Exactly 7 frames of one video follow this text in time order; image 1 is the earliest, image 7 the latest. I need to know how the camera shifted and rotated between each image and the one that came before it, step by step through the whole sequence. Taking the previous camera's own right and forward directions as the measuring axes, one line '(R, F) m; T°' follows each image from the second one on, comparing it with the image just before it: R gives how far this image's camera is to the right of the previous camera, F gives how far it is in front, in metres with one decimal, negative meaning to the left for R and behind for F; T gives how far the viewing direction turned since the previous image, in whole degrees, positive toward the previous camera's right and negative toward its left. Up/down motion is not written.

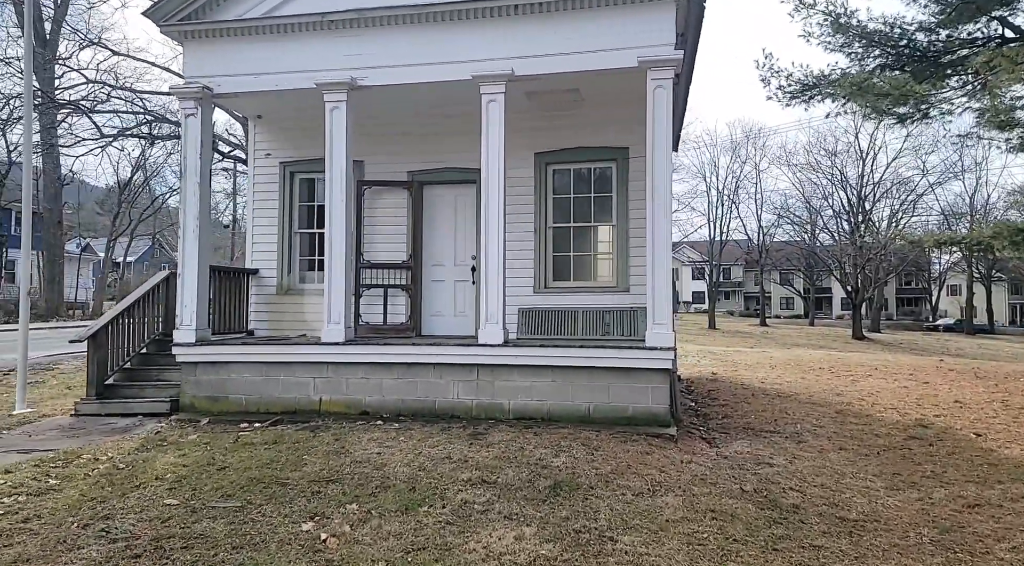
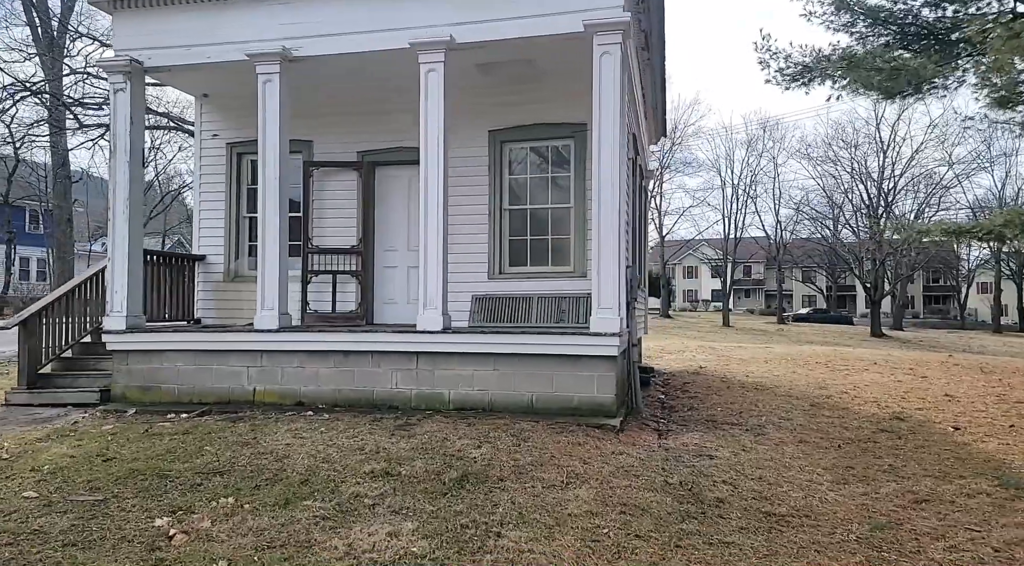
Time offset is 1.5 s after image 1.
(+0.7, +0.4) m; -2°
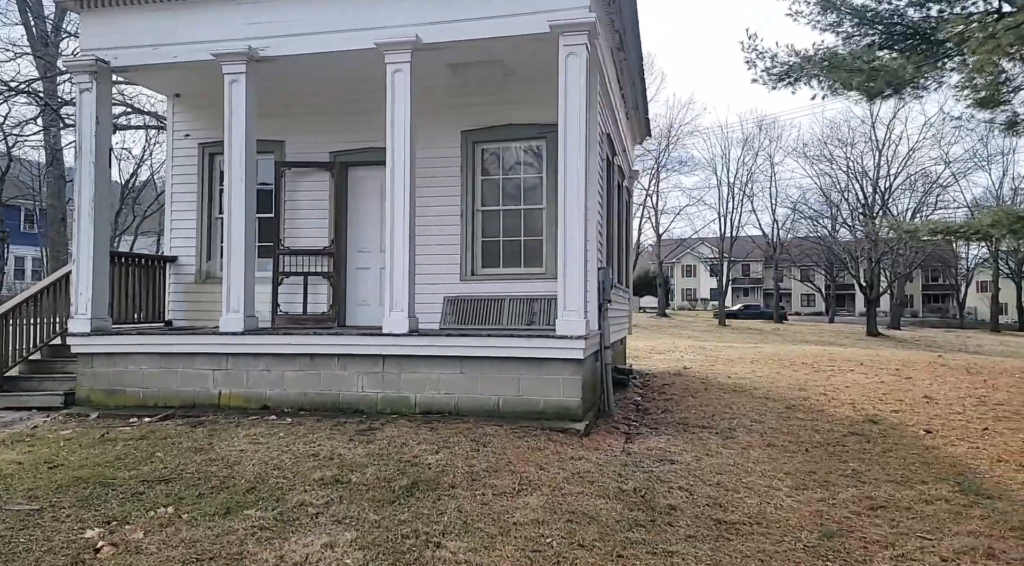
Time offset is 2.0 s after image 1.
(+0.3, +0.1) m; 0°
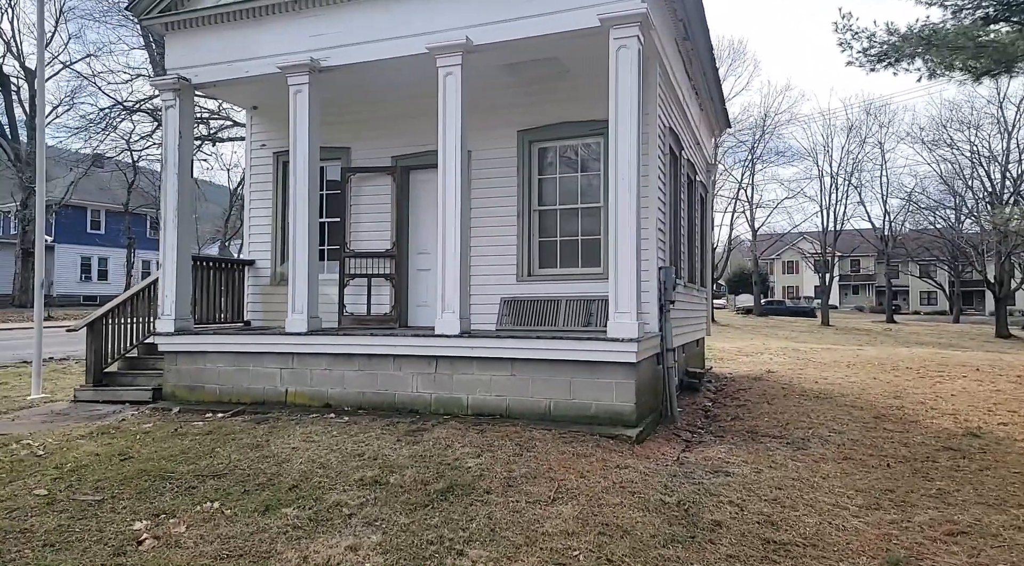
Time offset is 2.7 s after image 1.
(+0.4, +0.1) m; -8°
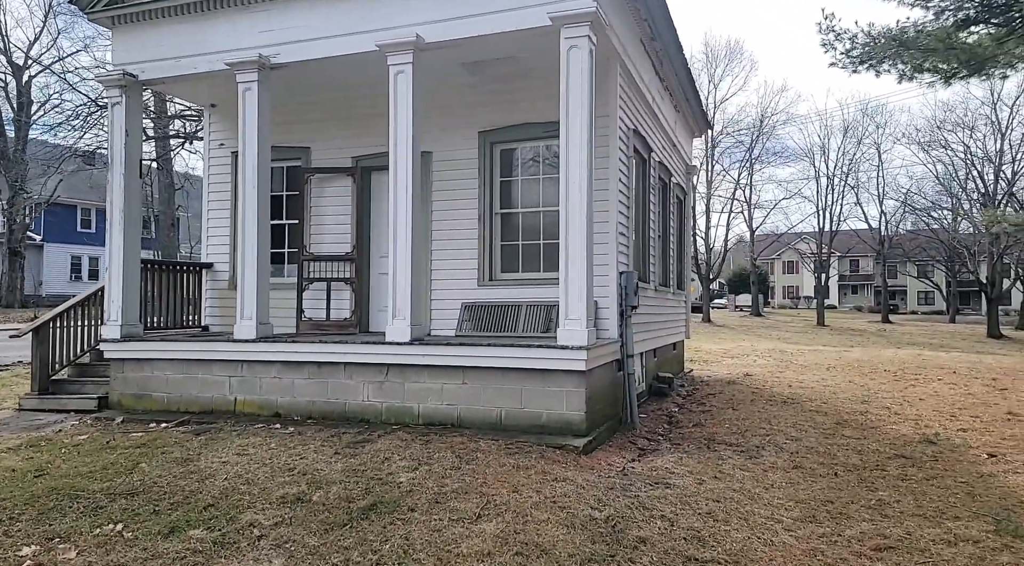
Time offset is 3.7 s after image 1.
(+0.4, +0.2) m; 0°
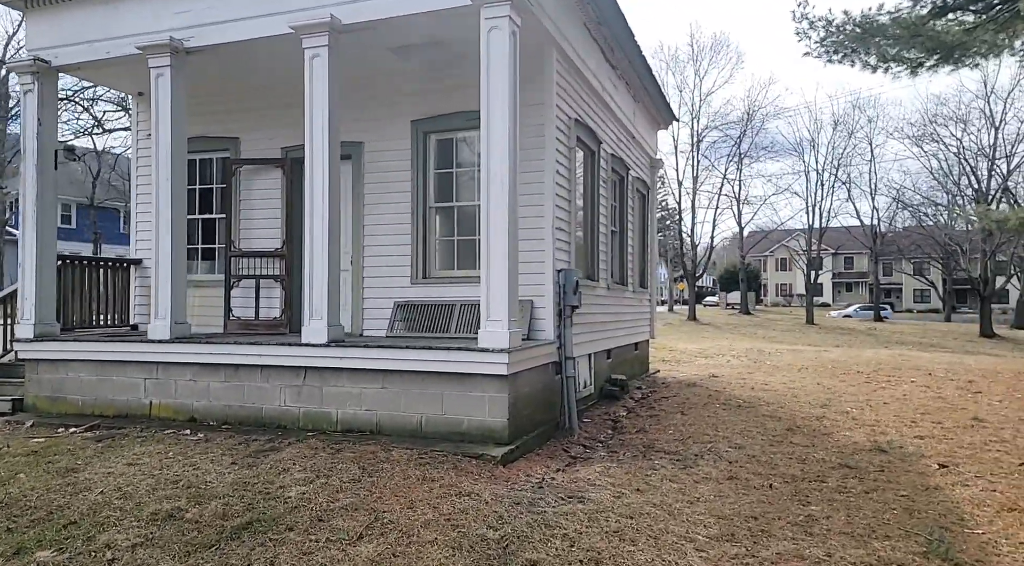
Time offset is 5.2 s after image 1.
(+0.6, +0.3) m; 0°
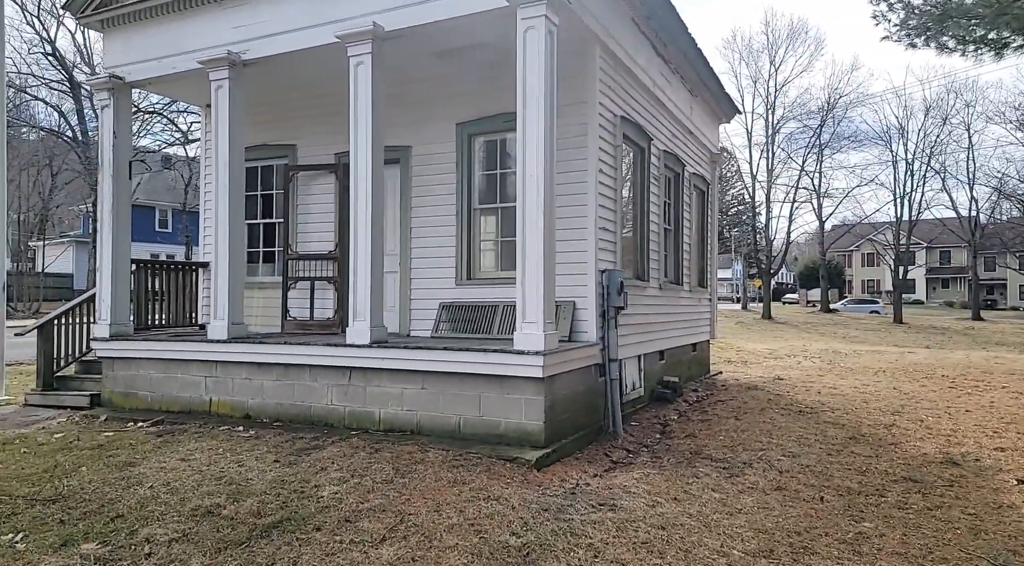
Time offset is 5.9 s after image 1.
(+0.3, 0.0) m; -6°
